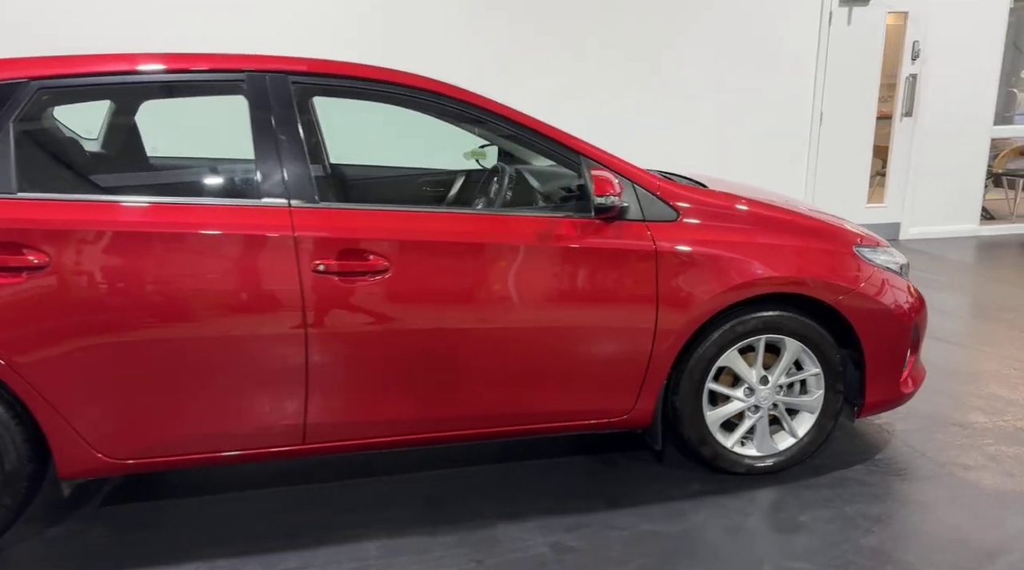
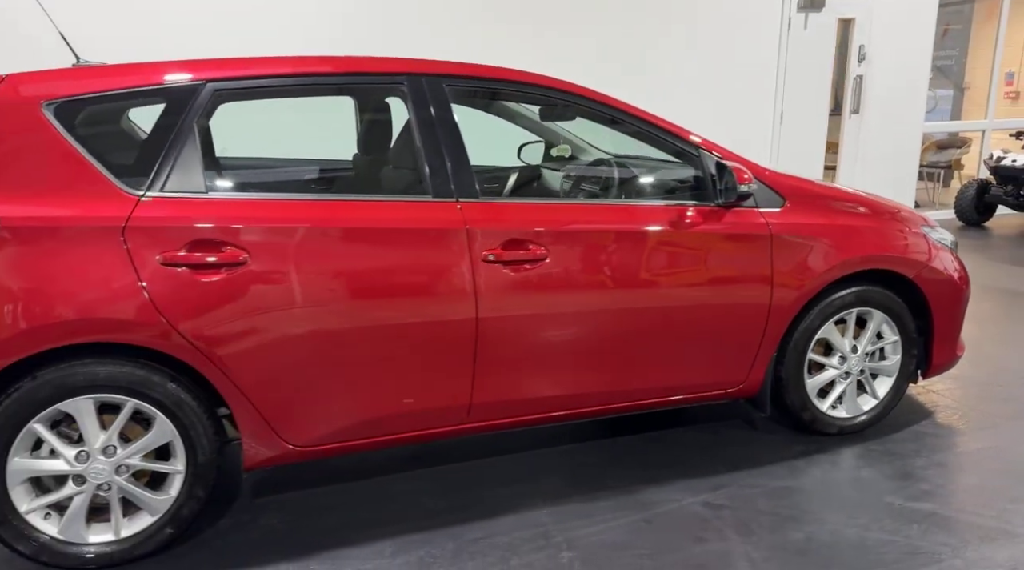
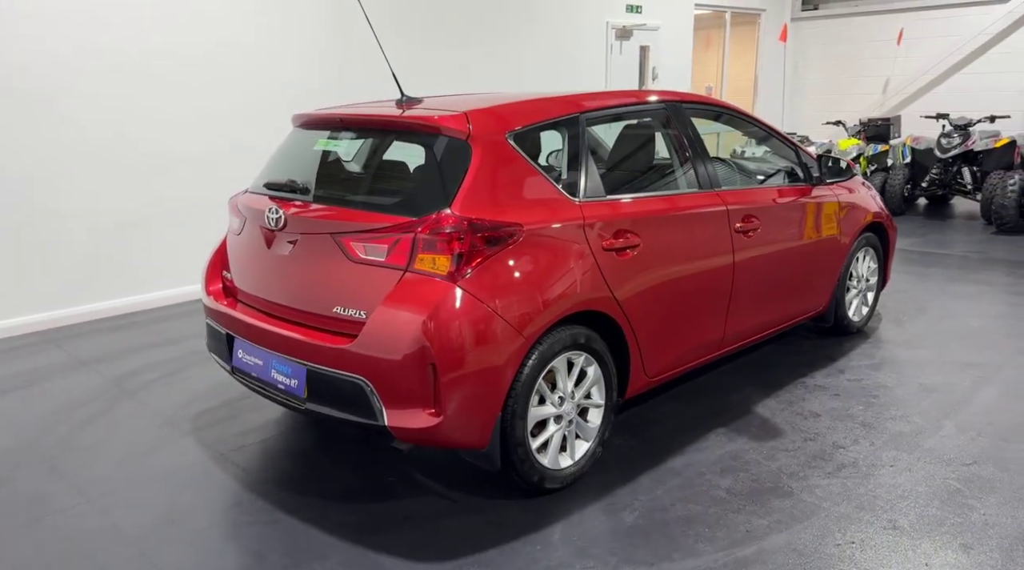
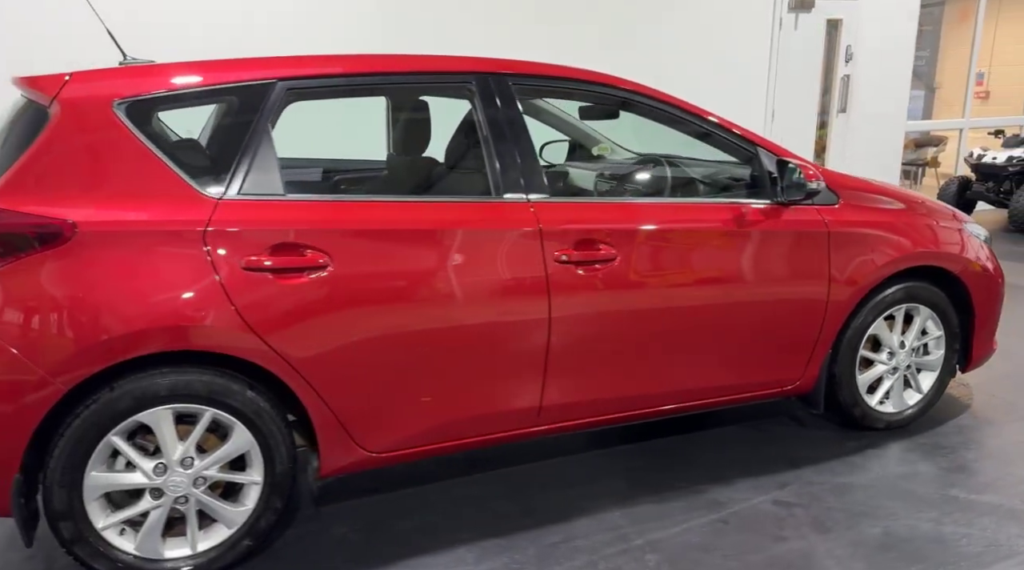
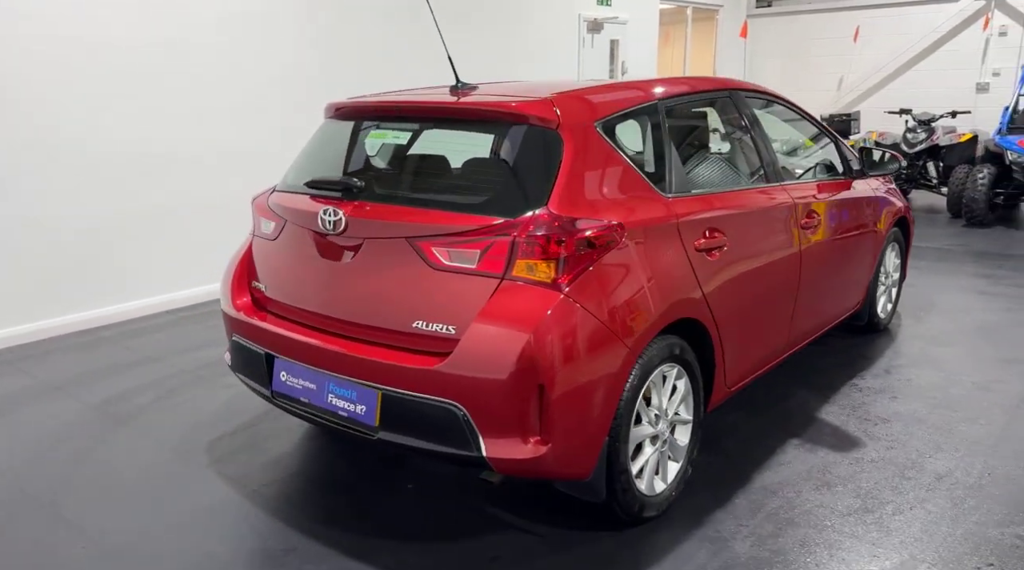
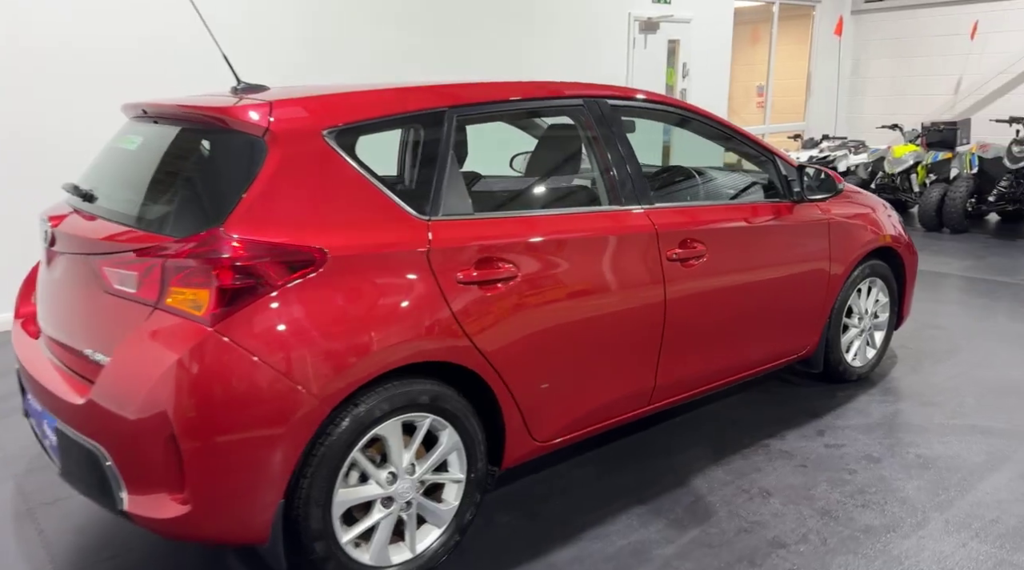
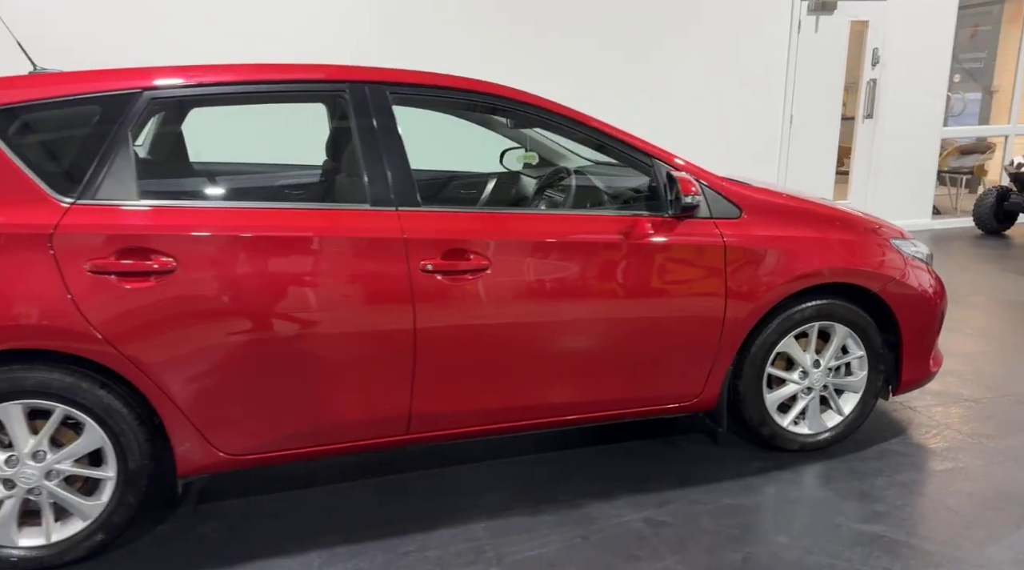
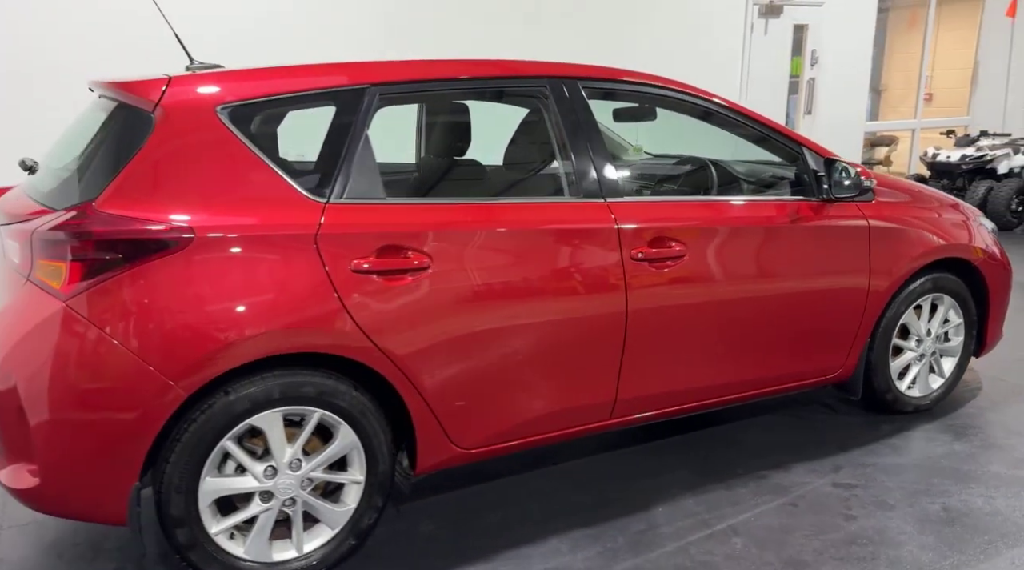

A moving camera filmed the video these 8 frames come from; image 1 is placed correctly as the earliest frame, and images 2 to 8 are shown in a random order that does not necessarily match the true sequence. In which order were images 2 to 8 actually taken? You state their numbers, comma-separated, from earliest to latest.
7, 2, 4, 8, 6, 3, 5
